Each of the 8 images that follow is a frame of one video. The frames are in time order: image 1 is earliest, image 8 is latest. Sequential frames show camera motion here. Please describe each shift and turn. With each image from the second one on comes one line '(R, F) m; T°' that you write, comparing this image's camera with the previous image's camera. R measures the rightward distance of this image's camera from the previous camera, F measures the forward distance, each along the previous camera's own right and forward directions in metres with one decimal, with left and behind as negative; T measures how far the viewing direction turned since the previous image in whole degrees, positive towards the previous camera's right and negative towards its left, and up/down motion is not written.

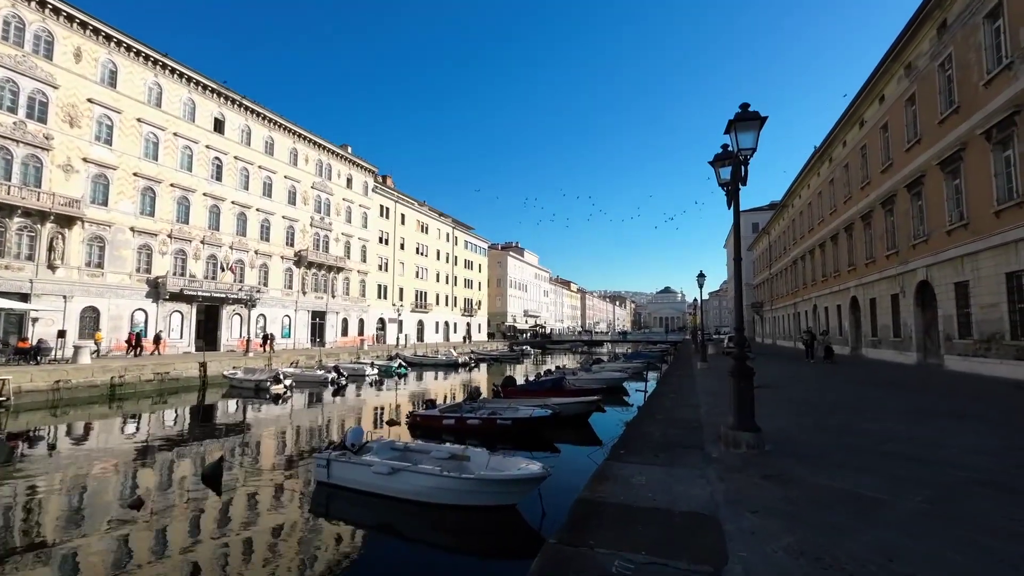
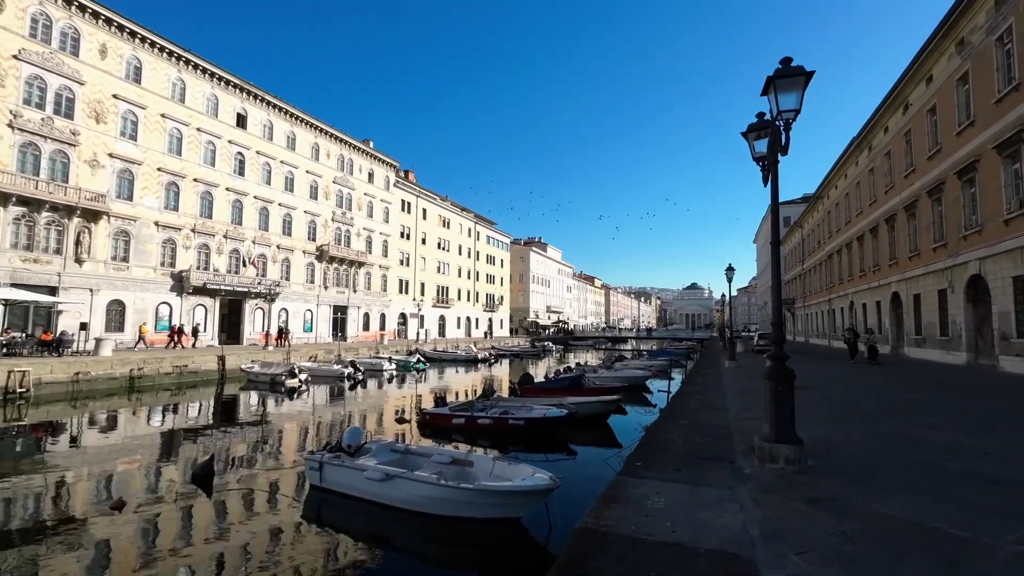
(+0.3, +0.8) m; -3°
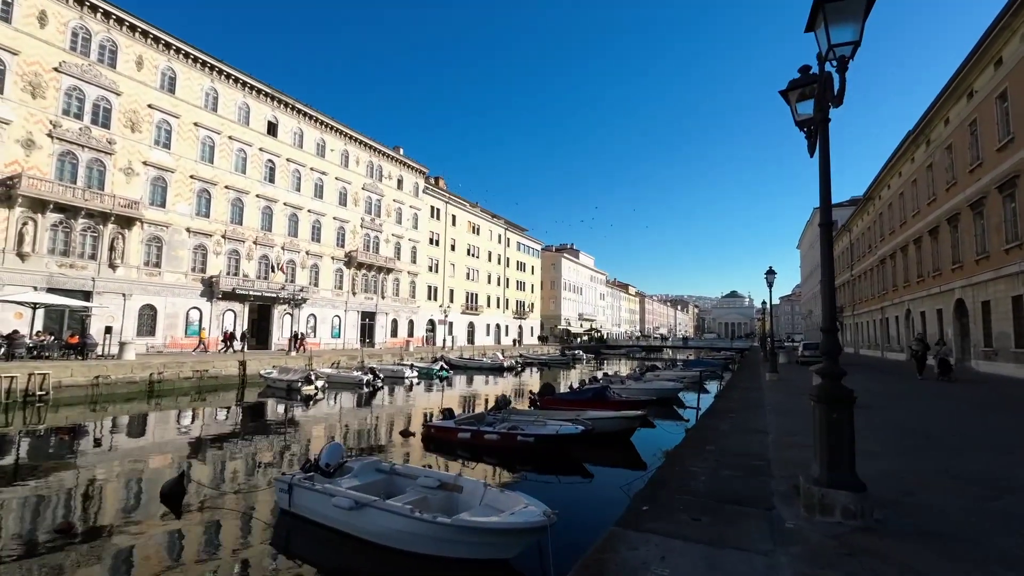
(+0.6, +1.2) m; -4°
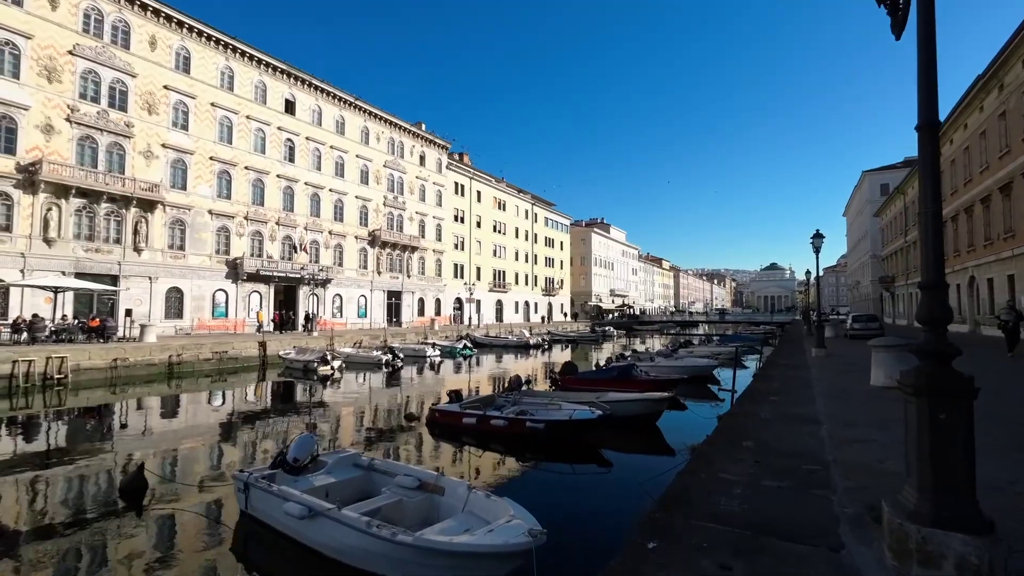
(+0.6, +1.4) m; -4°
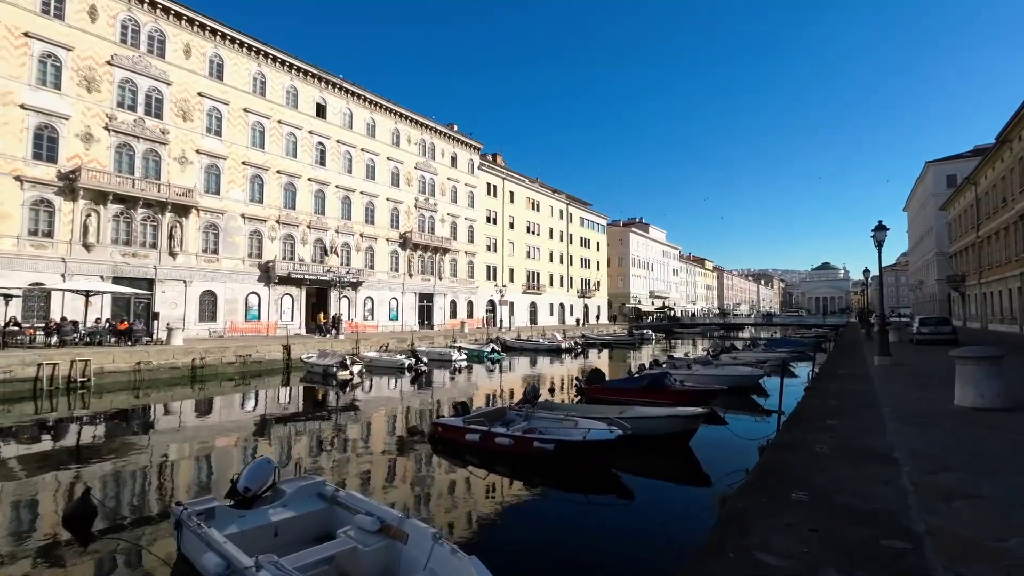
(+0.6, +1.3) m; -5°
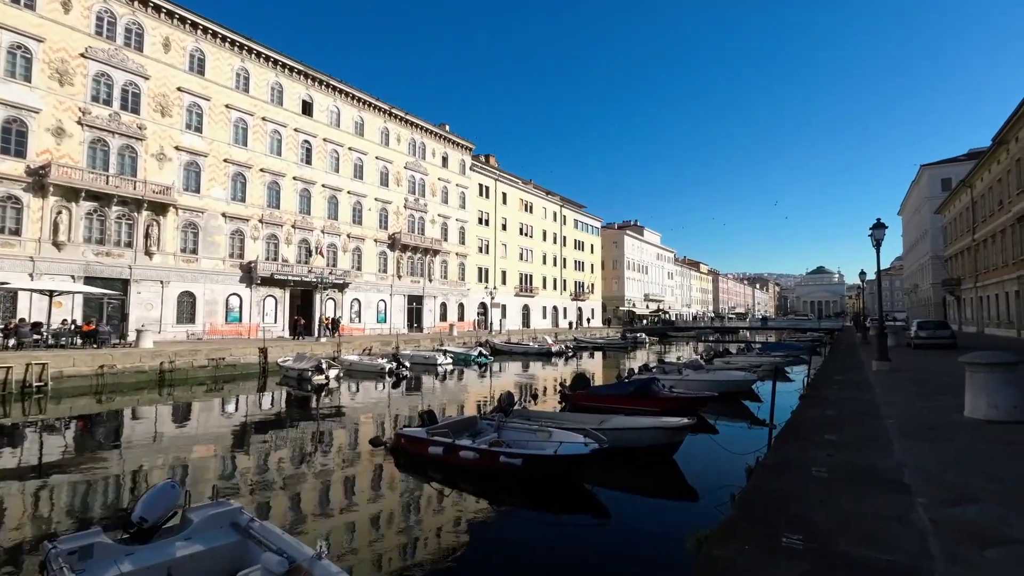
(+0.6, +0.9) m; 0°
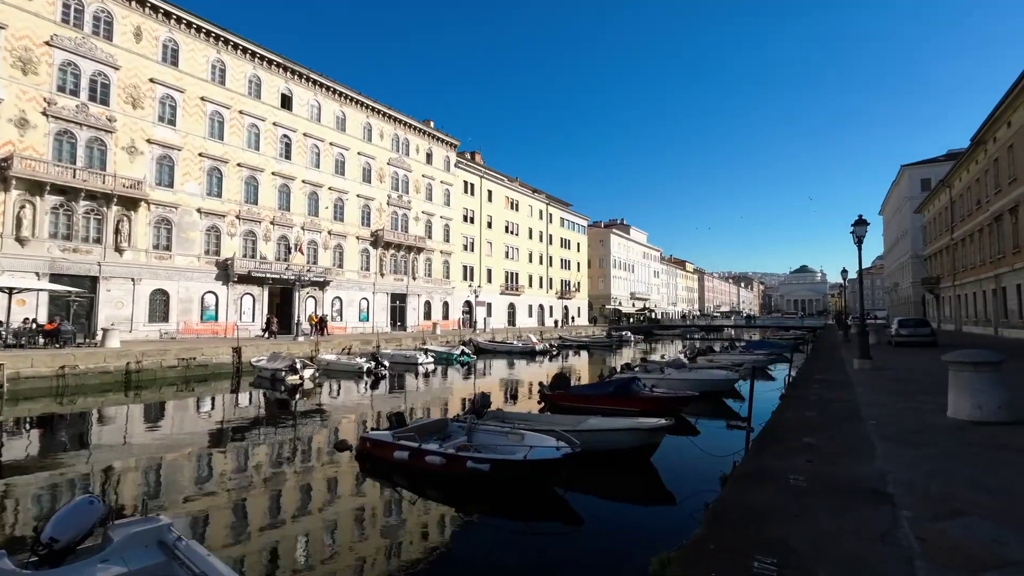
(+0.3, +0.4) m; +1°
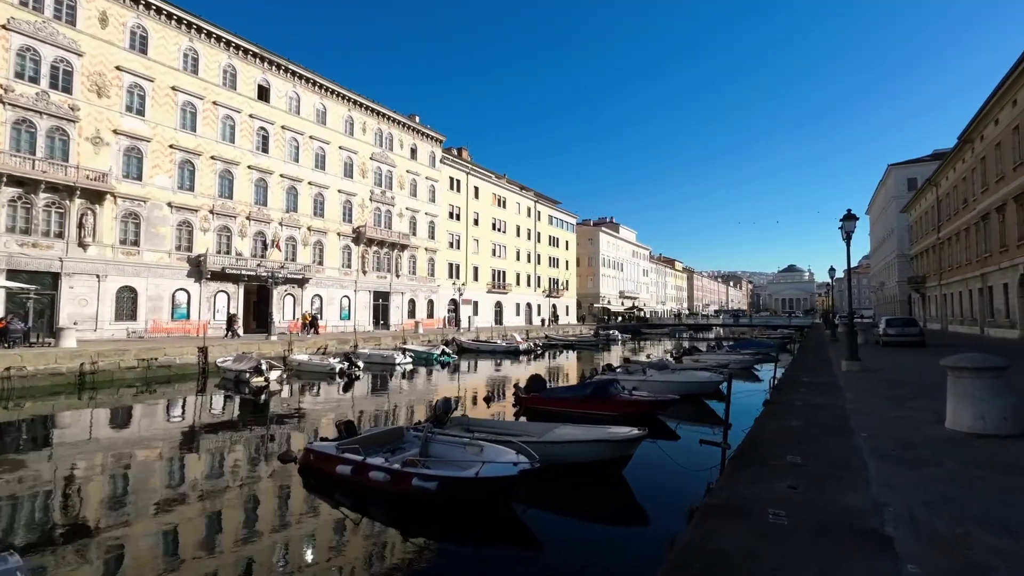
(+0.6, +0.9) m; +1°
